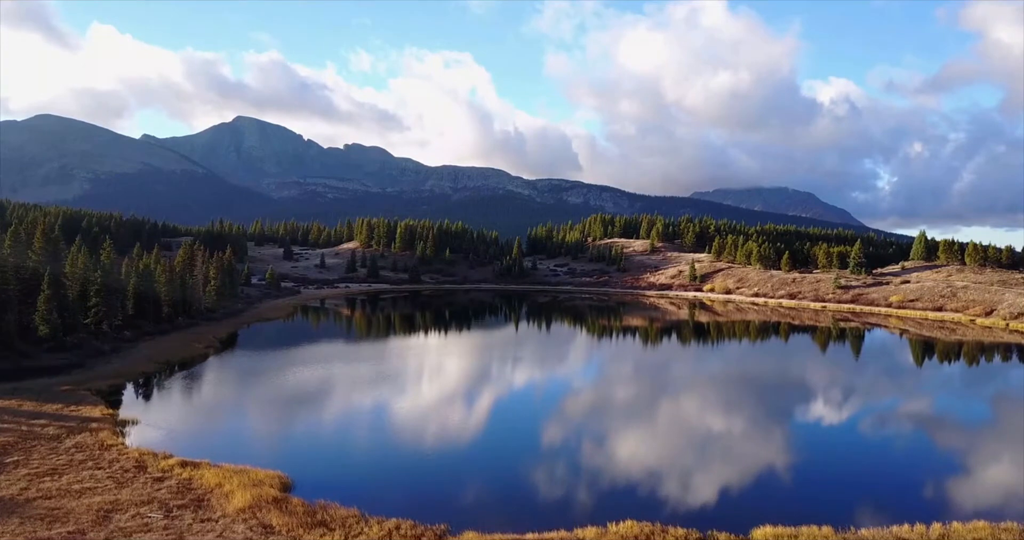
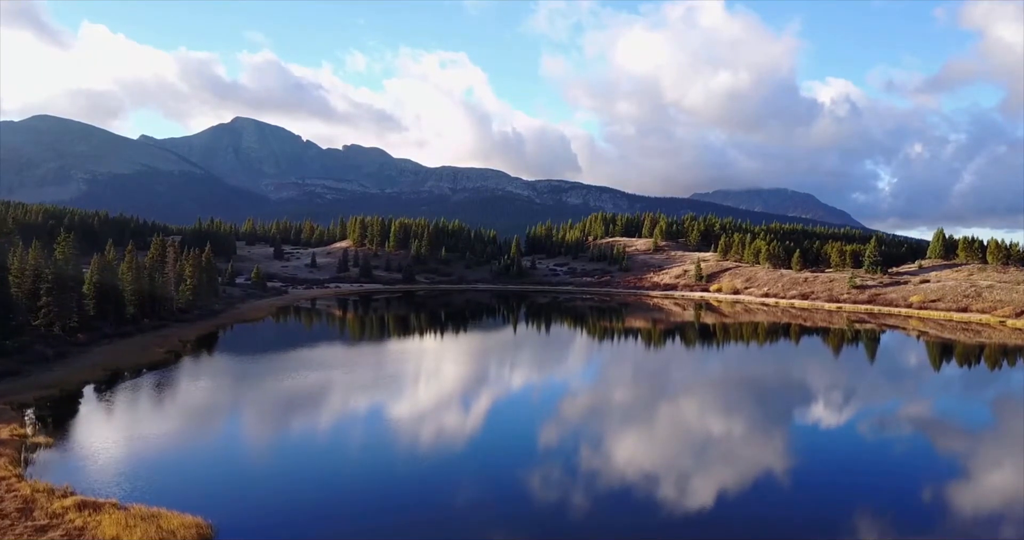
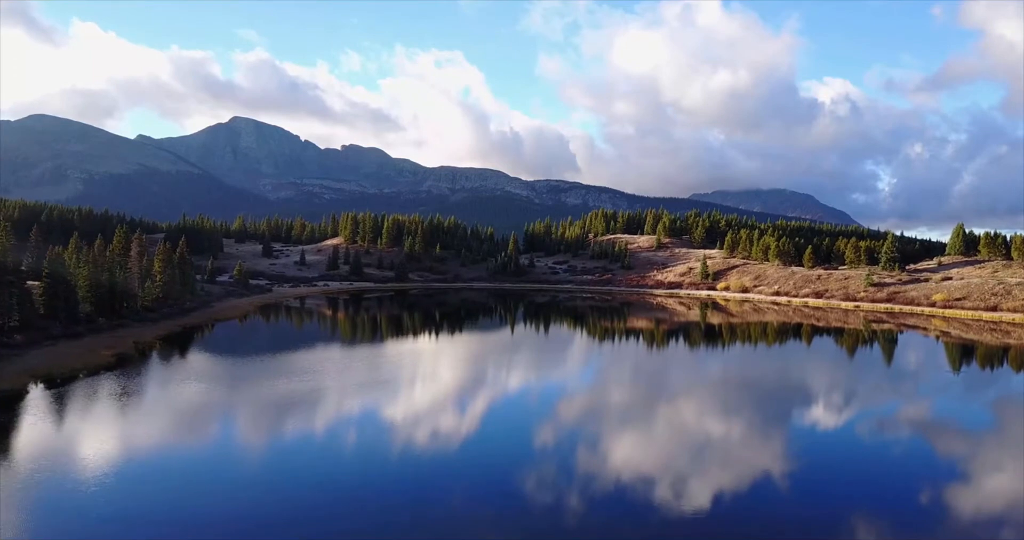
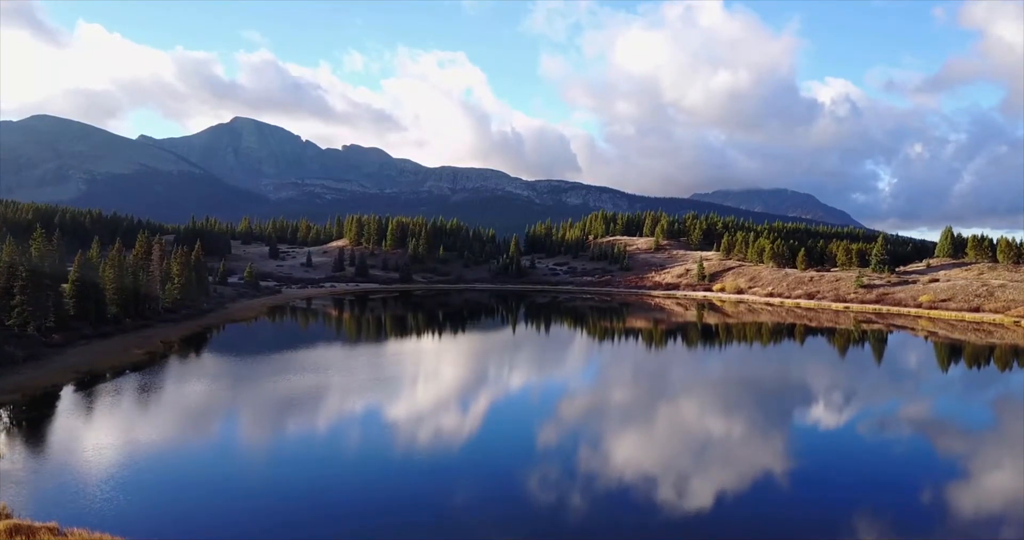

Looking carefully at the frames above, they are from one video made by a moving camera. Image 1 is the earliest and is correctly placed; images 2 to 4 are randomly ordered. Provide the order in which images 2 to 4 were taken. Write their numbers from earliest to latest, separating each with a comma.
2, 4, 3
